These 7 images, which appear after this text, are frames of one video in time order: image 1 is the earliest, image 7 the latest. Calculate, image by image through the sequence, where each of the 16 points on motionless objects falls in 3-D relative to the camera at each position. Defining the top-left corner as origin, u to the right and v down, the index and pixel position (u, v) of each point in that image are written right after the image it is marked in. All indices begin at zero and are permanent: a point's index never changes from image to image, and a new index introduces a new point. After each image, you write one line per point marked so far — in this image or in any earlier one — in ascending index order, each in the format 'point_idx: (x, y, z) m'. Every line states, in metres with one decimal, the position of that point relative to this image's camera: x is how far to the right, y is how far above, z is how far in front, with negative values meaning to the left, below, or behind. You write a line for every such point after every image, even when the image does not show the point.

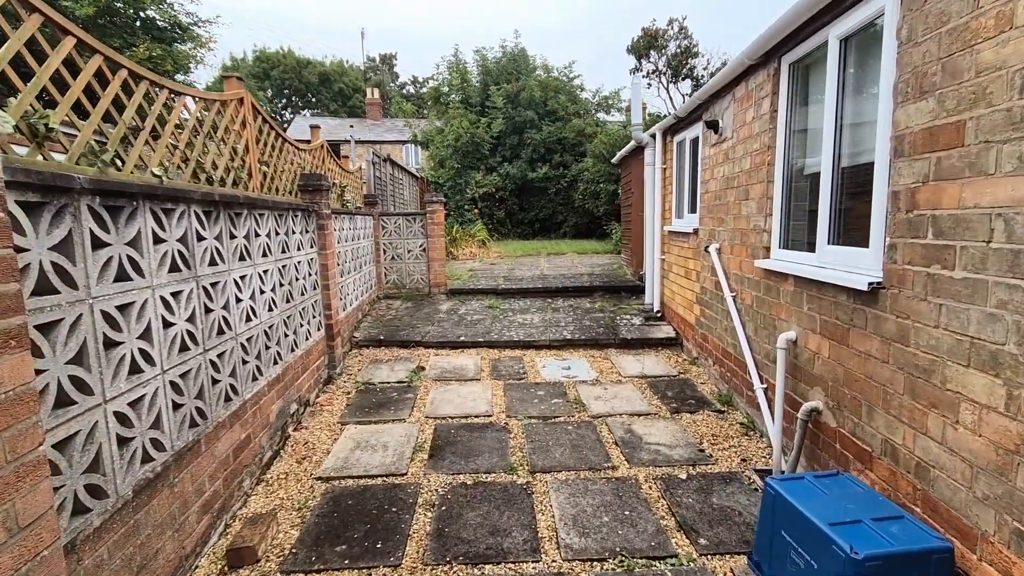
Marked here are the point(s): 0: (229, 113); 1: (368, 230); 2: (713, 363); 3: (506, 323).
0: (-1.3, +0.8, +2.5) m
1: (-1.5, +0.6, +5.6) m
2: (+1.3, -0.5, +3.6) m
3: (0.0, -0.3, +5.0) m
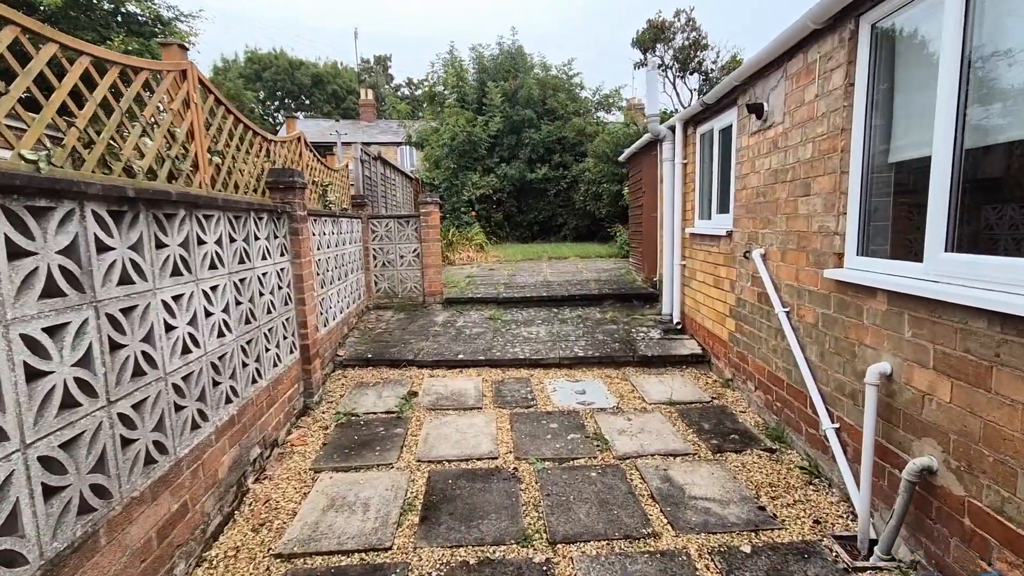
0: (-1.2, +0.7, +2.0) m
1: (-1.4, +0.5, +5.1) m
2: (+1.3, -0.5, +3.0) m
3: (0.0, -0.4, +4.5) m
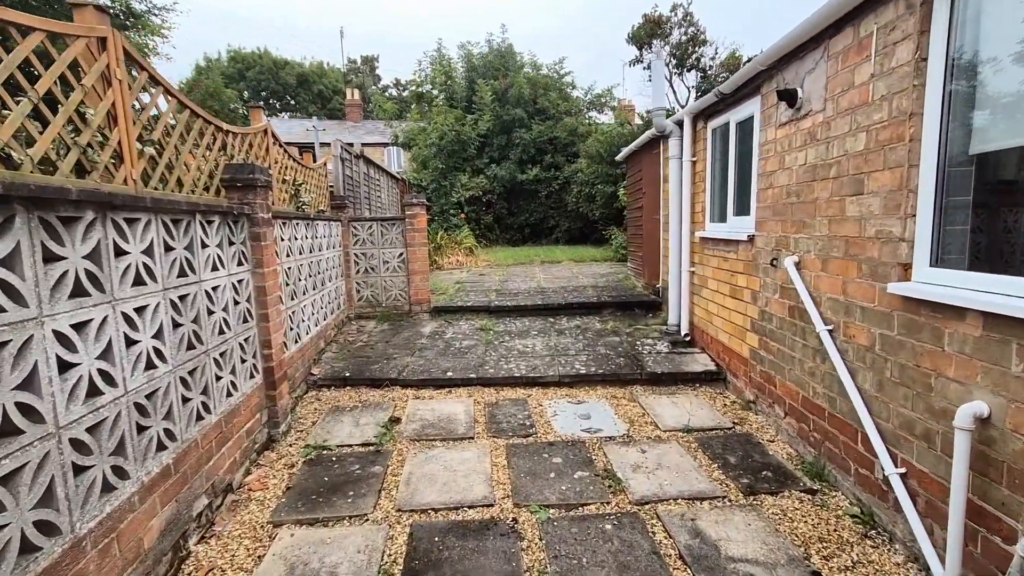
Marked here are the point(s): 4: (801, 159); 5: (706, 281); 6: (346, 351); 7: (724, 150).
0: (-1.2, +0.6, +1.6) m
1: (-1.5, +0.4, +4.7) m
2: (+1.3, -0.6, +2.7) m
3: (-0.1, -0.5, +4.1) m
4: (+1.3, +0.6, +2.4) m
5: (+1.3, 0.0, +3.8) m
6: (-1.2, -0.5, +4.2) m
7: (+1.4, +0.9, +3.6) m
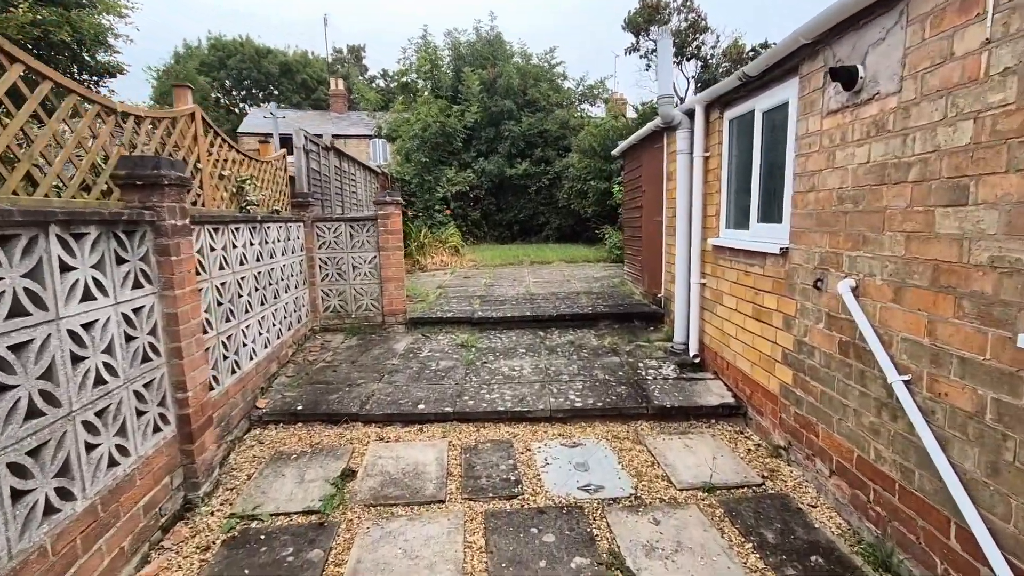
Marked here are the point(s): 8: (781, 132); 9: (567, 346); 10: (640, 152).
0: (-1.3, +0.5, +1.0) m
1: (-1.6, +0.3, +4.1) m
2: (+1.2, -0.7, +2.2) m
3: (-0.2, -0.5, +3.6) m
4: (+1.2, +0.4, +1.9) m
5: (+1.2, -0.1, +3.3) m
6: (-1.3, -0.6, +3.6) m
7: (+1.3, +0.8, +3.0) m
8: (+1.3, +0.7, +2.6) m
9: (+0.4, -0.4, +4.1) m
10: (+1.2, +1.3, +5.4) m
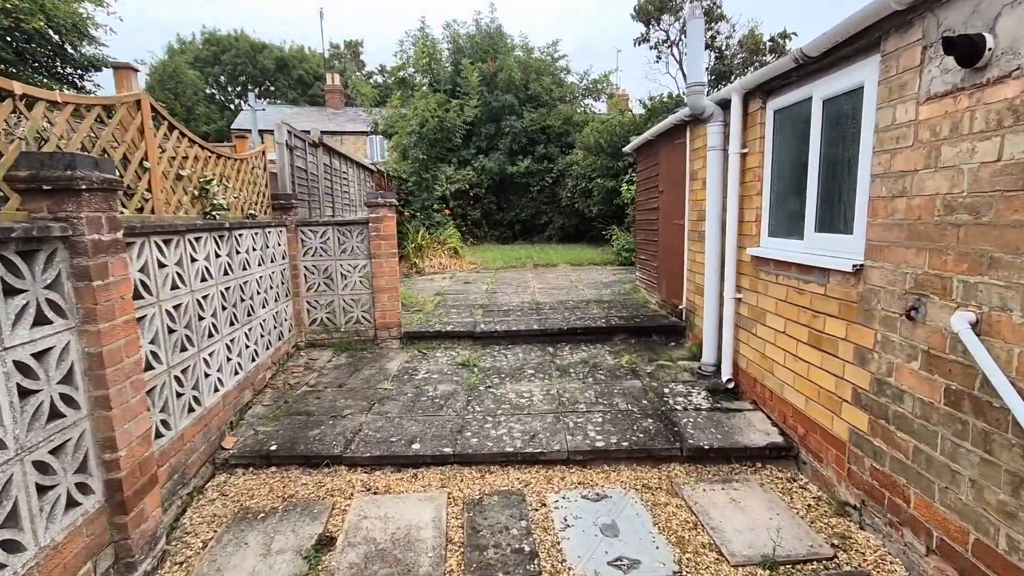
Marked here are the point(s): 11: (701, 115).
0: (-1.2, +0.4, +0.5) m
1: (-1.6, +0.3, +3.6) m
2: (+1.3, -0.8, +1.7) m
3: (-0.1, -0.6, +3.1) m
4: (+1.2, +0.4, +1.5) m
5: (+1.3, -0.1, +2.9) m
6: (-1.3, -0.6, +3.1) m
7: (+1.3, +0.7, +2.6) m
8: (+1.3, +0.6, +2.2) m
9: (+0.5, -0.5, +3.7) m
10: (+1.3, +1.2, +4.9) m
11: (+1.1, +1.0, +3.3) m
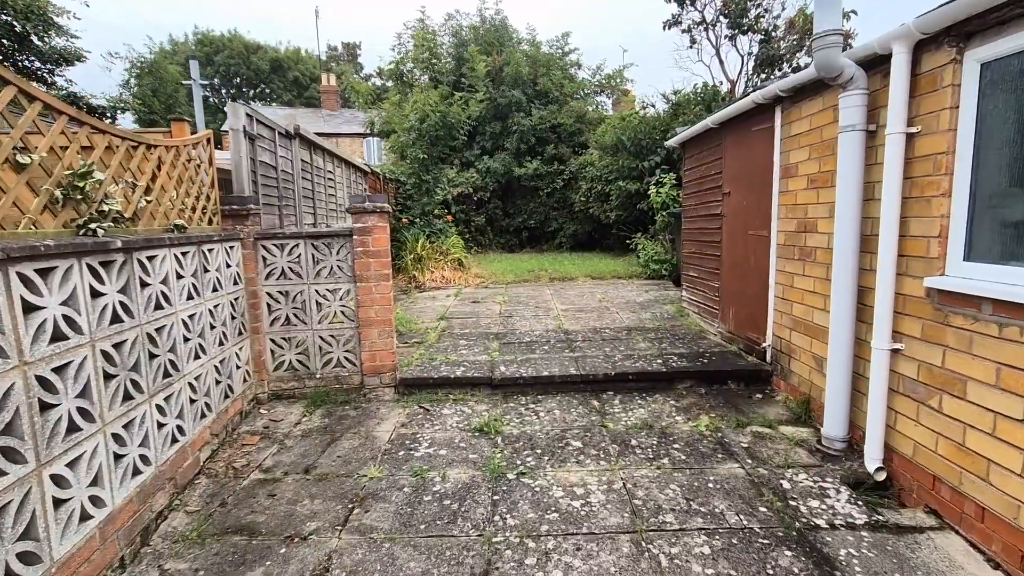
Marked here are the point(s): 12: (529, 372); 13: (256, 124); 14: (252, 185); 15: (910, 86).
0: (-1.0, +0.3, -0.5) m
1: (-1.4, +0.1, +2.6) m
2: (+1.5, -1.0, +0.7) m
3: (+0.1, -0.8, +2.1) m
4: (+1.4, +0.2, +0.4) m
5: (+1.5, -0.3, +1.8) m
6: (-1.1, -0.8, +2.1) m
7: (+1.5, +0.5, +1.6) m
8: (+1.5, +0.5, +1.1) m
9: (+0.6, -0.7, +2.7) m
10: (+1.5, +1.0, +3.9) m
11: (+1.3, +0.8, +2.3) m
12: (+0.1, -0.5, +3.3) m
13: (-1.6, +1.0, +3.5) m
14: (-1.6, +0.6, +3.4) m
15: (+1.4, +0.7, +2.0) m
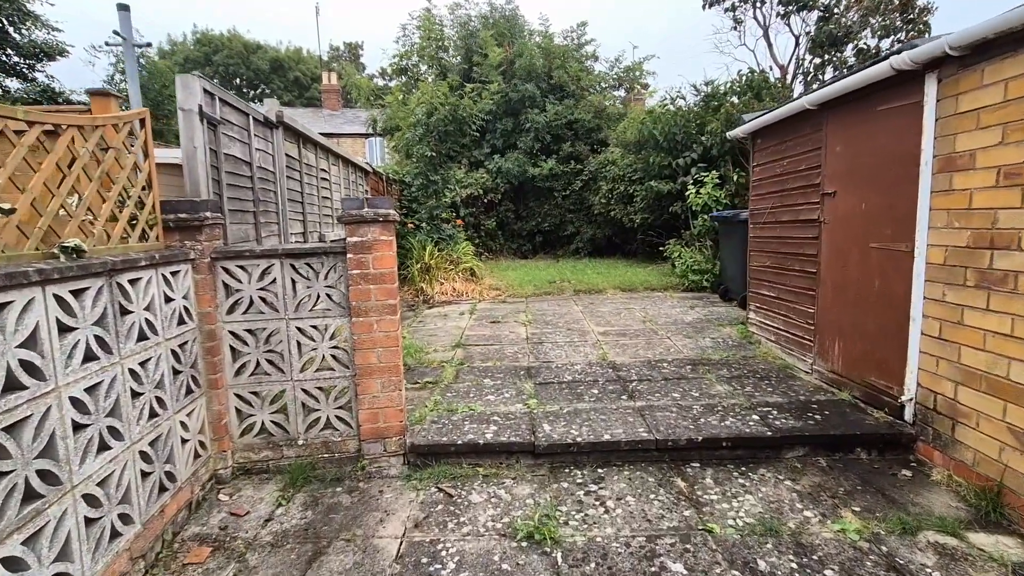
0: (-0.8, +0.1, -1.3) m
1: (-1.2, -0.1, +1.8) m
2: (+1.7, -1.1, -0.2) m
3: (+0.3, -1.0, +1.2) m
4: (+1.6, +0.1, -0.4) m
5: (+1.7, -0.5, +1.0) m
6: (-0.9, -1.0, +1.3) m
7: (+1.7, +0.4, +0.7) m
8: (+1.7, +0.3, +0.3) m
9: (+0.8, -0.8, +1.8) m
10: (+1.7, +0.9, +3.0) m
11: (+1.5, +0.7, +1.4) m
12: (+0.3, -0.6, +2.5) m
13: (-1.4, +0.9, +2.7) m
14: (-1.4, +0.5, +2.6) m
15: (+1.6, +0.6, +1.2) m
